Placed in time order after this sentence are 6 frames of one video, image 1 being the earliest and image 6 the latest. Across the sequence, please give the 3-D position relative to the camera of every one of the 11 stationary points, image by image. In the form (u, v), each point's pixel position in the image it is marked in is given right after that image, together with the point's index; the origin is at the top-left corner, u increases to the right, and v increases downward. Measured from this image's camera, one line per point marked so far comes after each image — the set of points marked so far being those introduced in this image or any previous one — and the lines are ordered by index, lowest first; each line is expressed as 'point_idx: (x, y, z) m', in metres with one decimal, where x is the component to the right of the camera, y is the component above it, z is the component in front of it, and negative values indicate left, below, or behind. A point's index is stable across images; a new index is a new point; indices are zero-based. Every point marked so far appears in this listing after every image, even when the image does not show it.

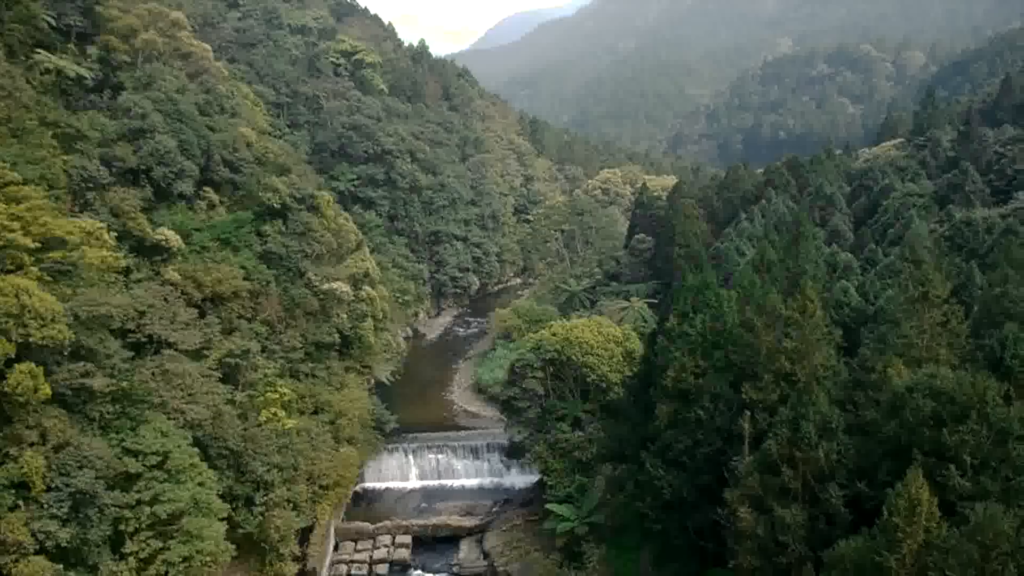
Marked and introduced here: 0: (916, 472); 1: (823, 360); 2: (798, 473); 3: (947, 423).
0: (+7.5, -3.5, +11.1) m
1: (+8.2, -1.9, +15.7) m
2: (+6.5, -4.3, +13.4) m
3: (+9.0, -2.8, +12.2) m
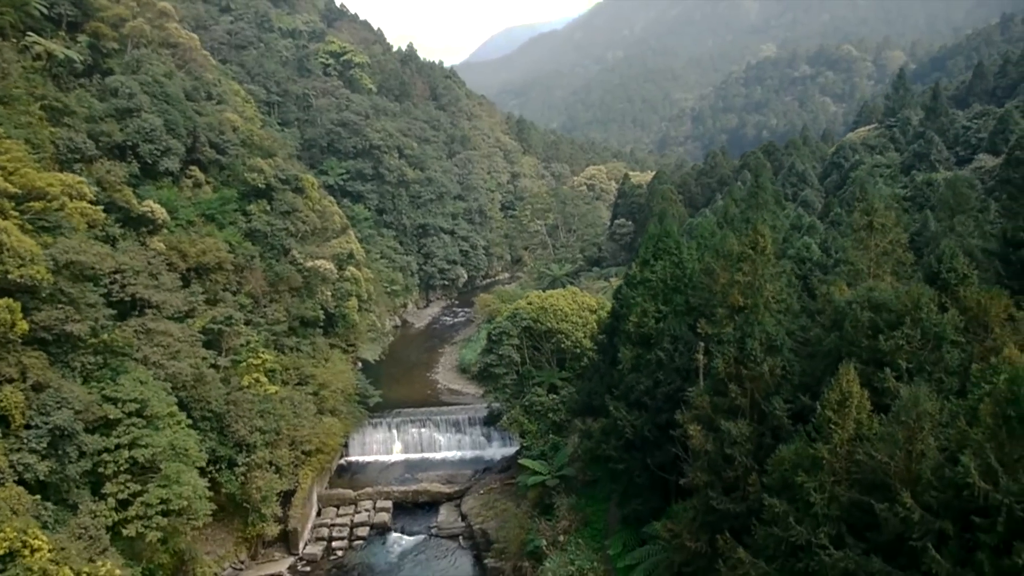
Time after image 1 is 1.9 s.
0: (+6.5, -1.5, +11.7) m
1: (+7.1, -0.1, +16.4) m
2: (+5.5, -2.4, +14.1) m
3: (+8.0, -0.9, +12.9) m
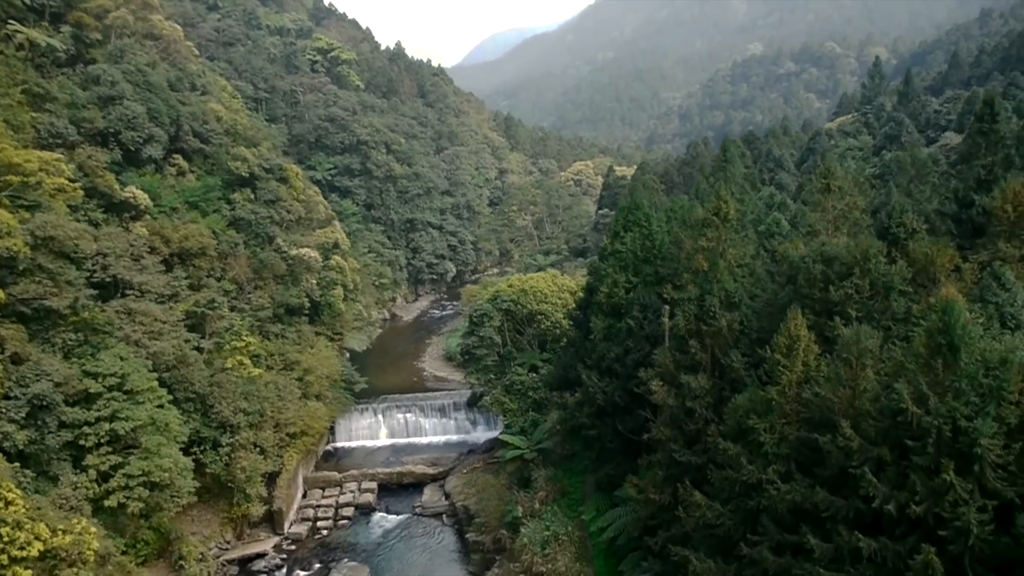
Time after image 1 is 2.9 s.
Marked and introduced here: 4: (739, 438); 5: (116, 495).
0: (+5.7, -0.5, +12.2) m
1: (+6.3, +0.9, +16.8) m
2: (+4.7, -1.4, +14.5) m
3: (+7.2, +0.1, +13.3) m
4: (+4.8, -3.2, +12.7) m
5: (-11.9, -6.3, +18.0) m
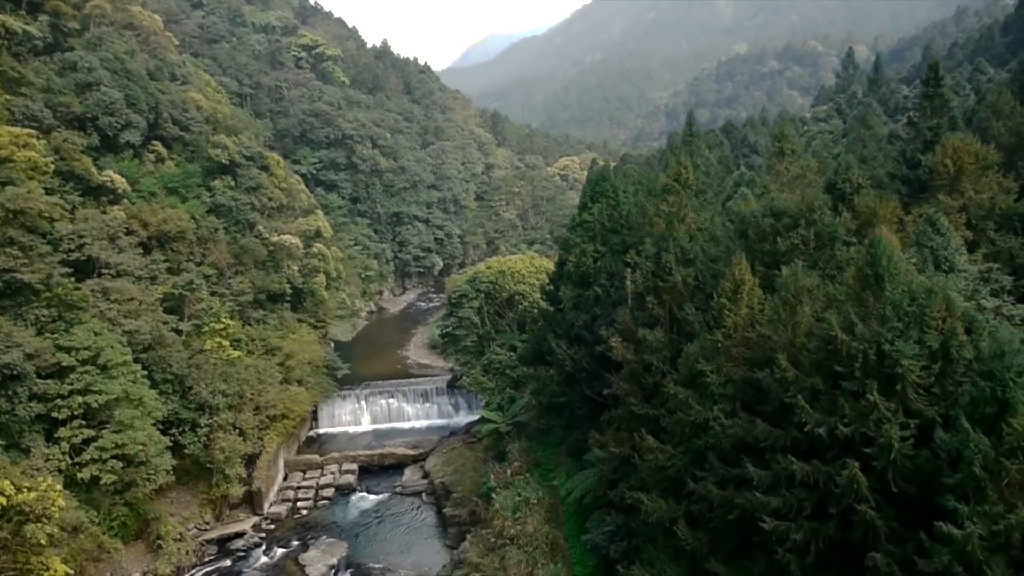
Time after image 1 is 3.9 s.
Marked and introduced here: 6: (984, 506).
0: (+4.7, +0.6, +12.5) m
1: (+5.3, +1.9, +17.2) m
2: (+3.7, -0.4, +14.8) m
3: (+6.2, +1.2, +13.7) m
4: (+3.9, -2.1, +13.0) m
5: (-12.9, -5.4, +18.2) m
6: (+6.1, -2.9, +7.8) m
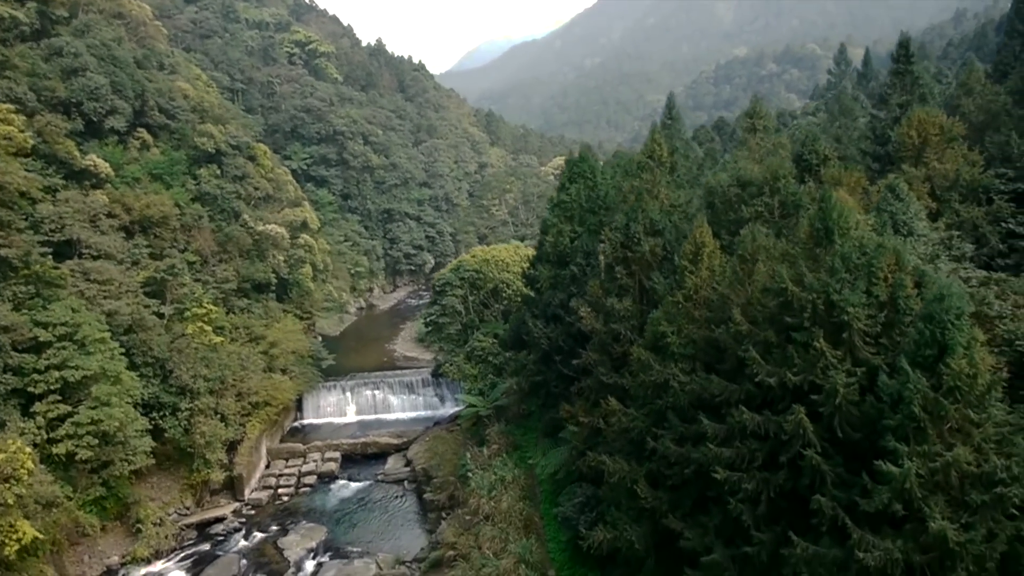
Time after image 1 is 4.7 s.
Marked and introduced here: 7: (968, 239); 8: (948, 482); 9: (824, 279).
0: (+4.0, +1.3, +12.6) m
1: (+4.6, +2.6, +17.3) m
2: (+3.0, +0.3, +14.9) m
3: (+5.4, +1.9, +13.8) m
4: (+3.1, -1.4, +13.1) m
5: (-13.6, -4.7, +18.1) m
6: (+5.4, -2.1, +7.8) m
7: (+10.1, +1.1, +13.2) m
8: (+5.6, -2.5, +7.7) m
9: (+4.9, +0.1, +9.4) m
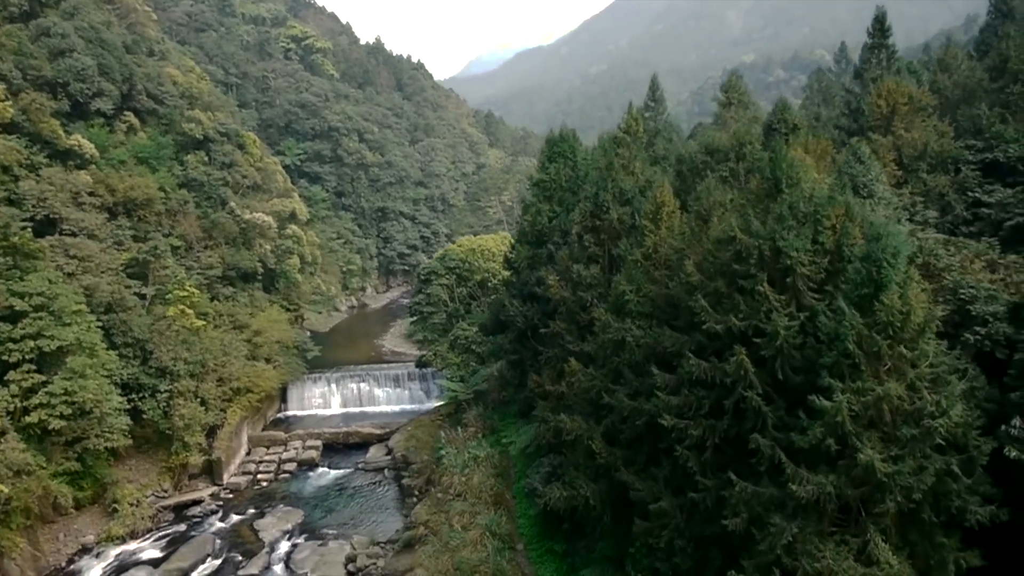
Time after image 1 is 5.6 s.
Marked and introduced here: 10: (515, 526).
0: (+3.2, +2.1, +12.6) m
1: (+3.8, +3.3, +17.4) m
2: (+2.2, +1.1, +14.9) m
3: (+4.7, +2.7, +13.8) m
4: (+2.3, -0.6, +13.0) m
5: (-14.5, -3.8, +18.1) m
6: (+4.5, -1.2, +7.8) m
7: (+9.3, +1.8, +13.2) m
8: (+4.8, -1.6, +7.7) m
9: (+4.1, +1.0, +9.4) m
10: (0.0, -6.3, +15.7) m
